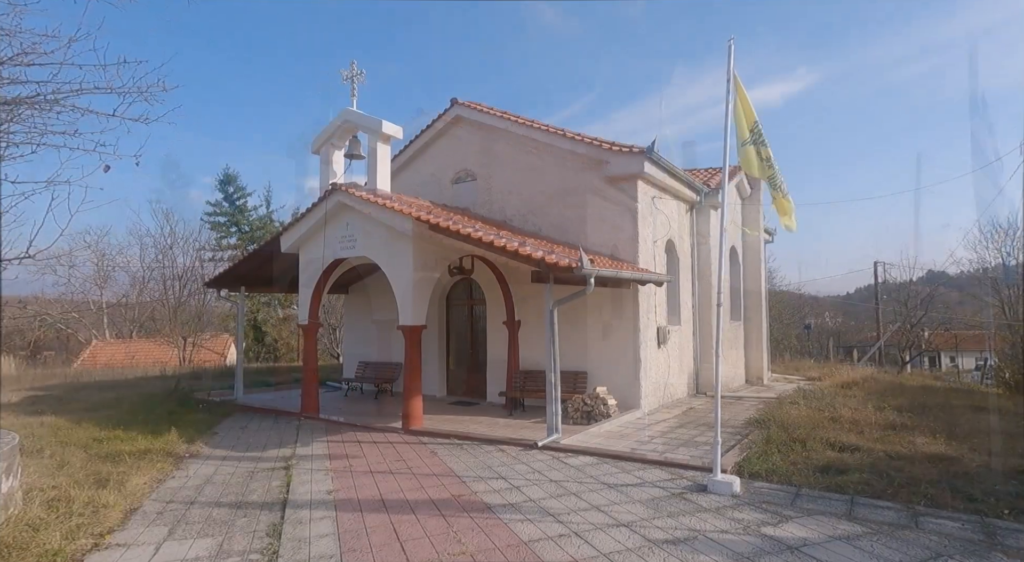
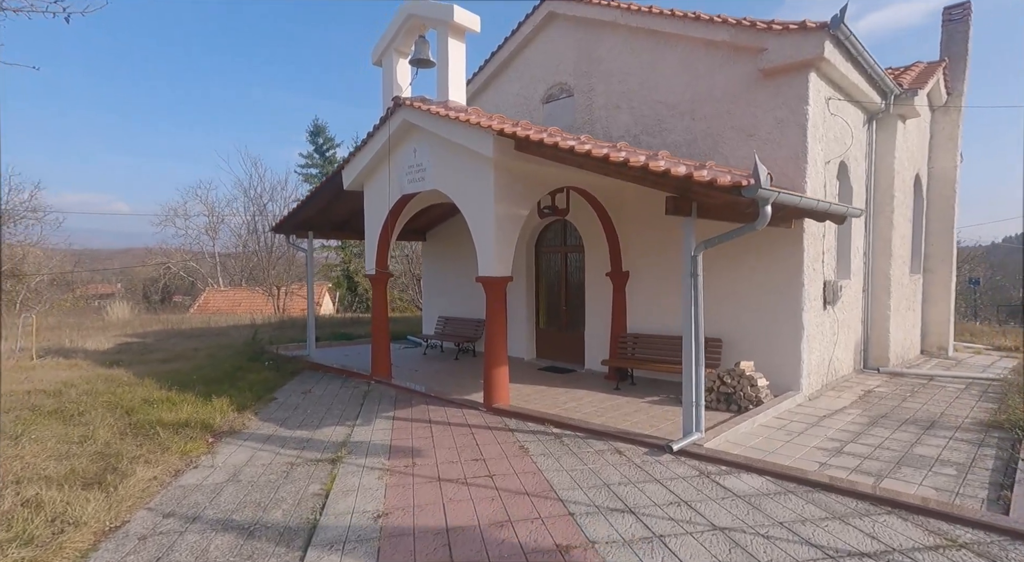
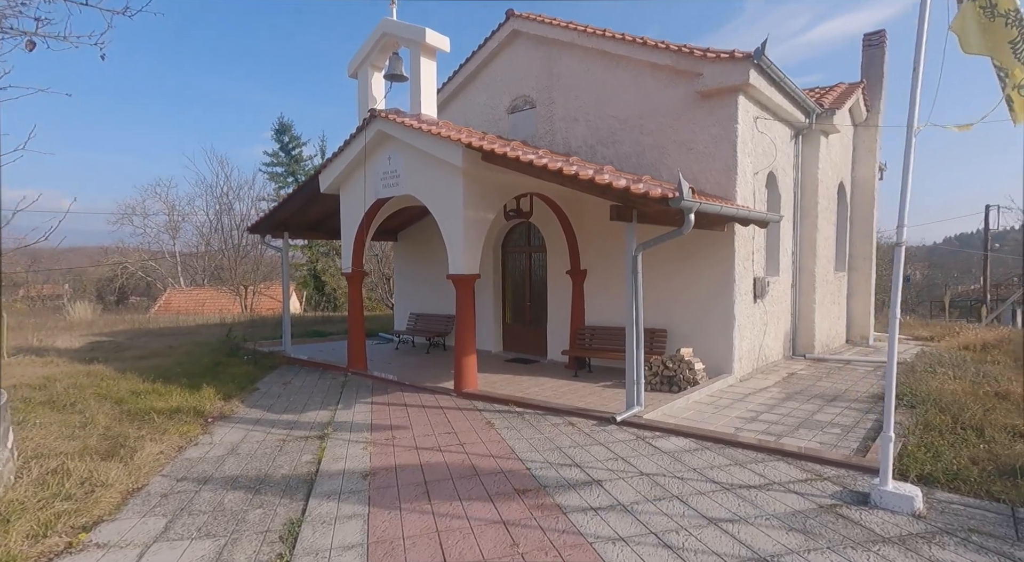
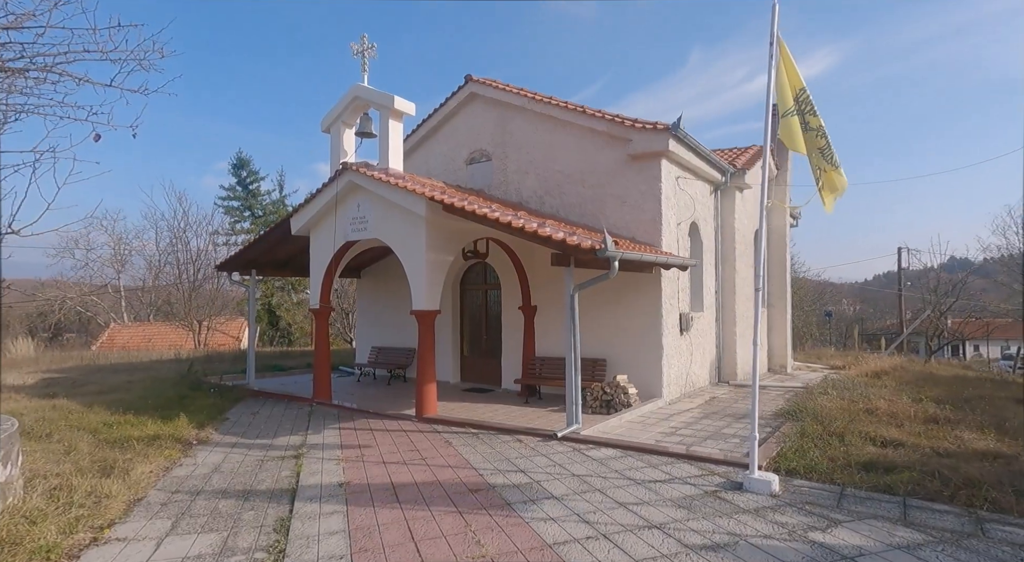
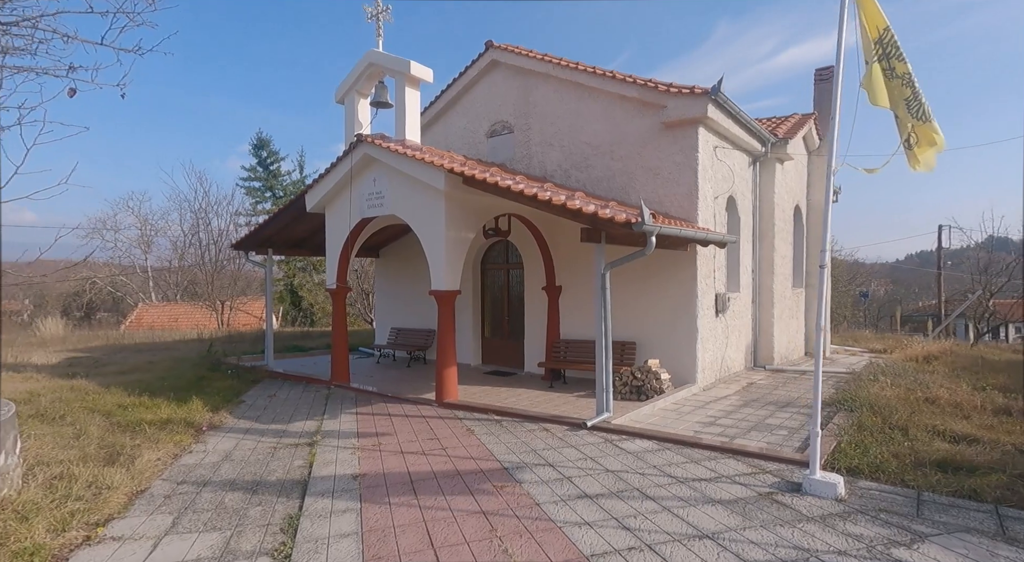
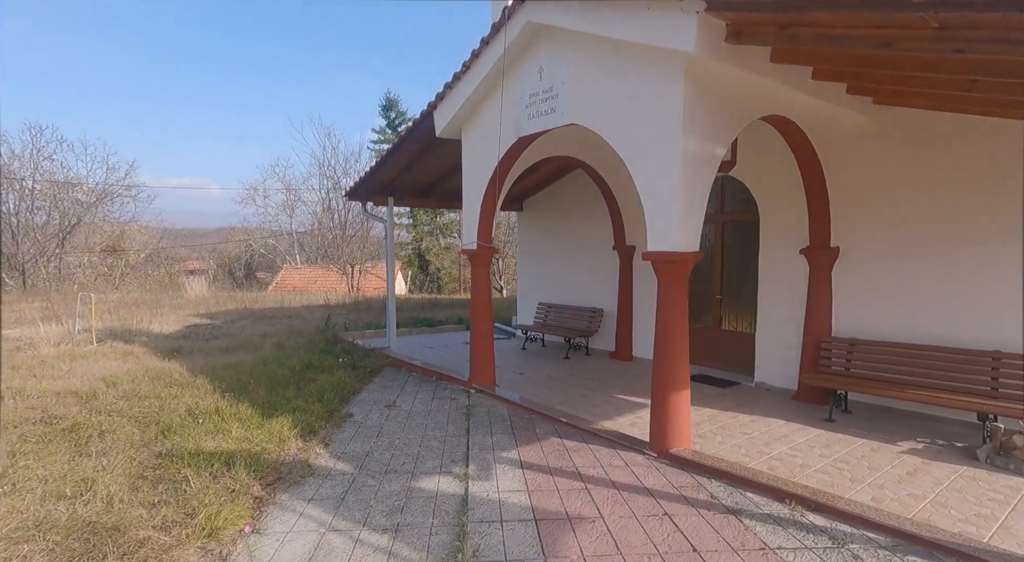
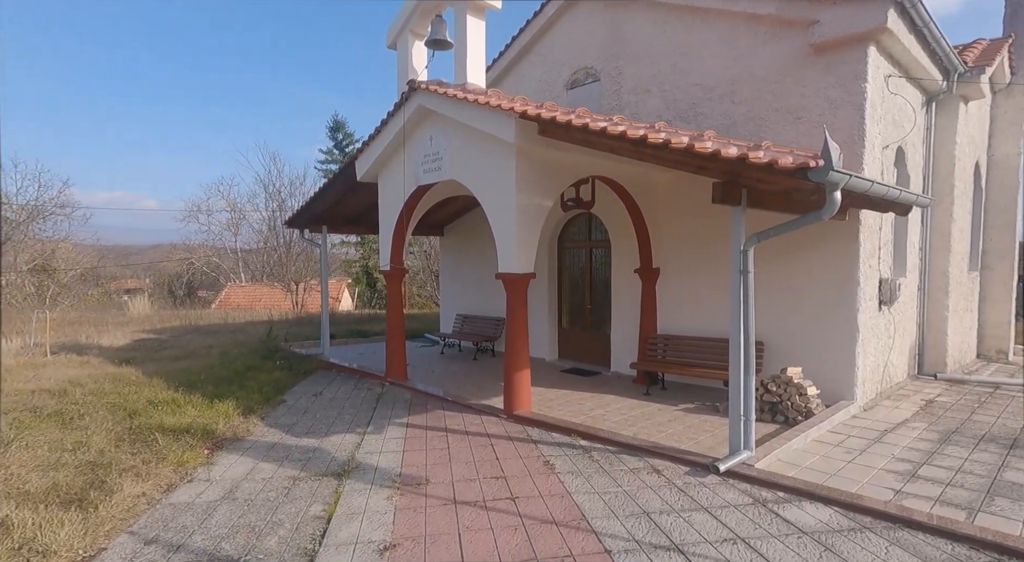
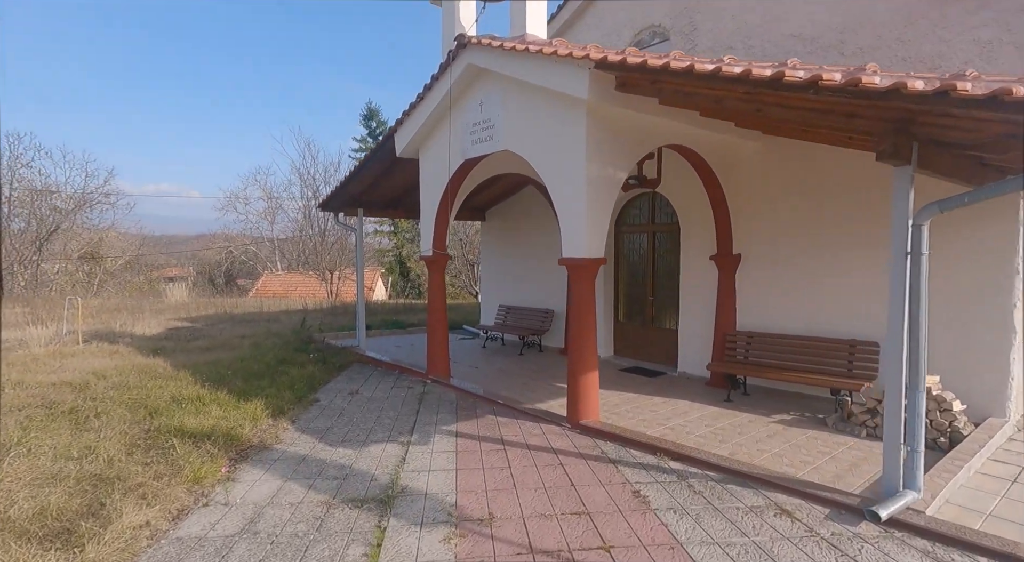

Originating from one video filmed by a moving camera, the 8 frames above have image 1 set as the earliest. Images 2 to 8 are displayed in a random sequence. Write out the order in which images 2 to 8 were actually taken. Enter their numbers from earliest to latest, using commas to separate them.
4, 5, 3, 2, 7, 8, 6
